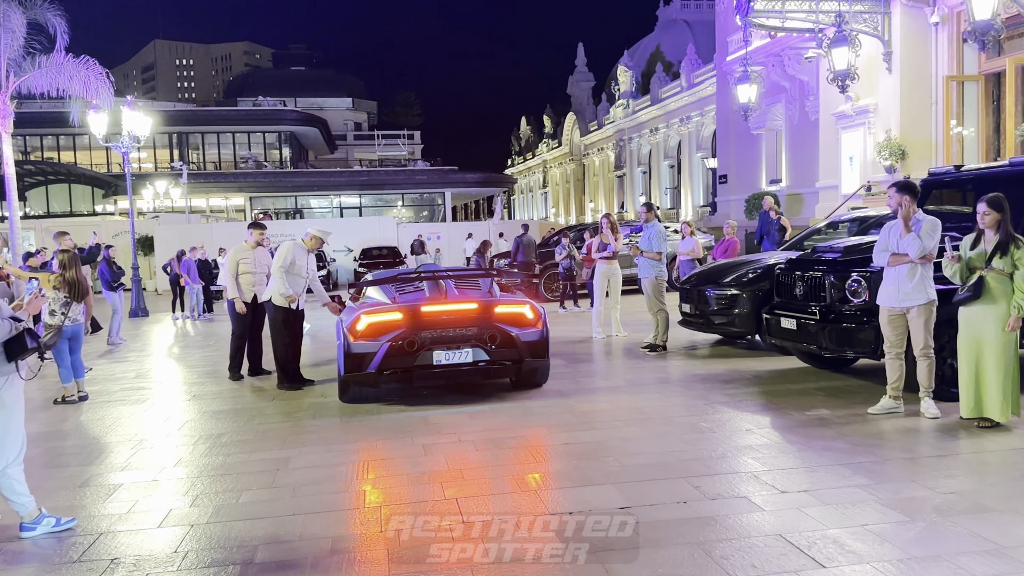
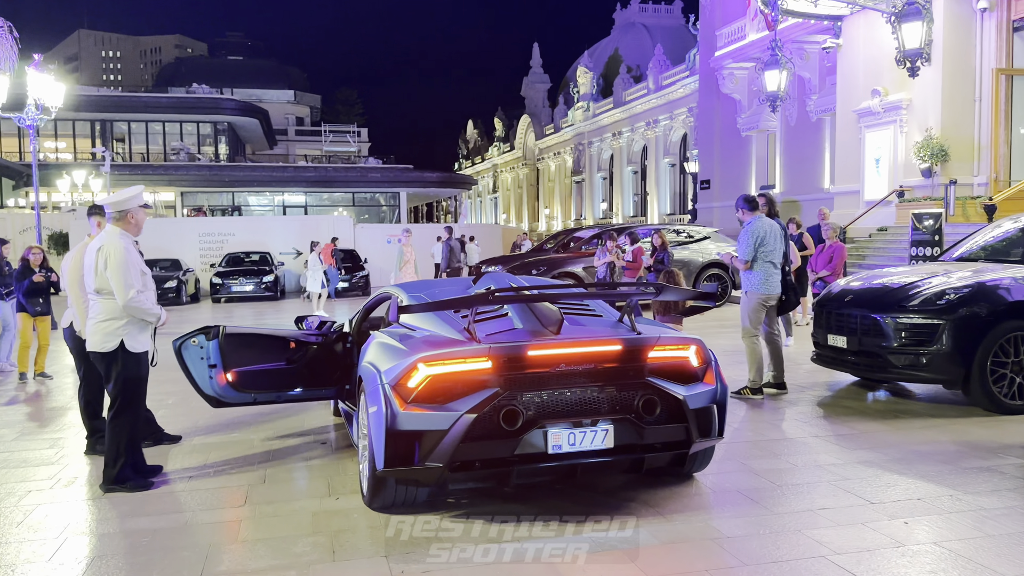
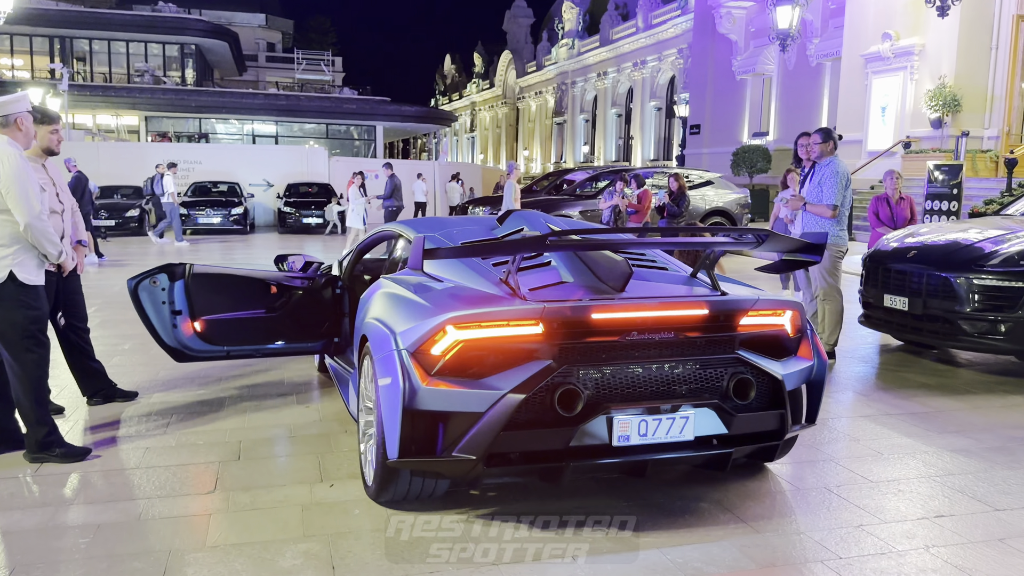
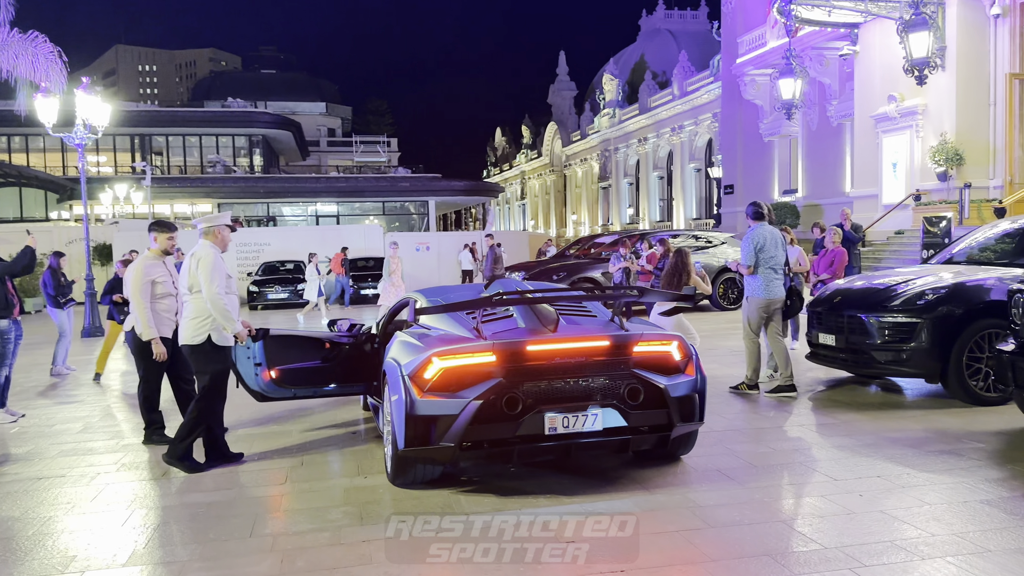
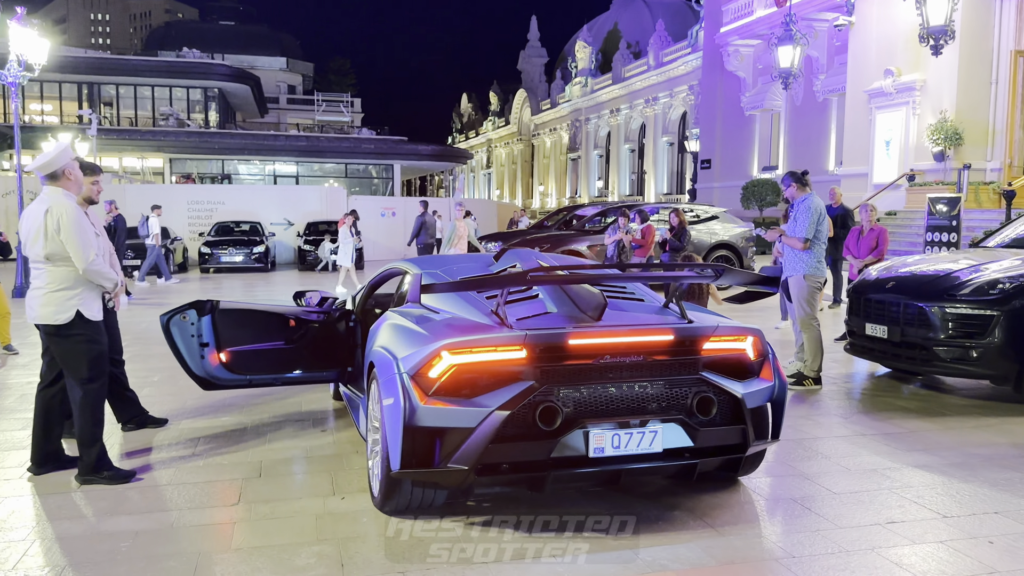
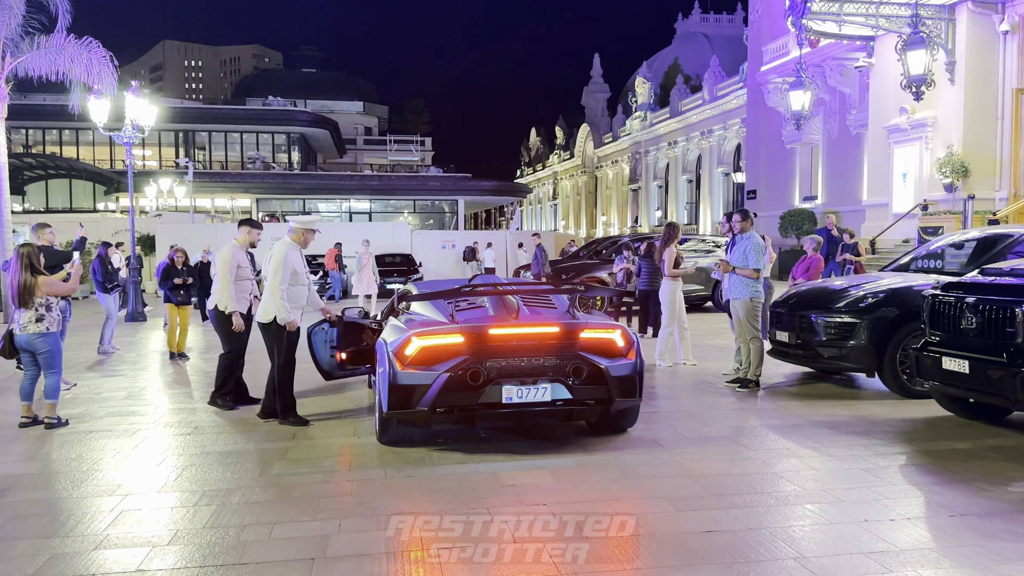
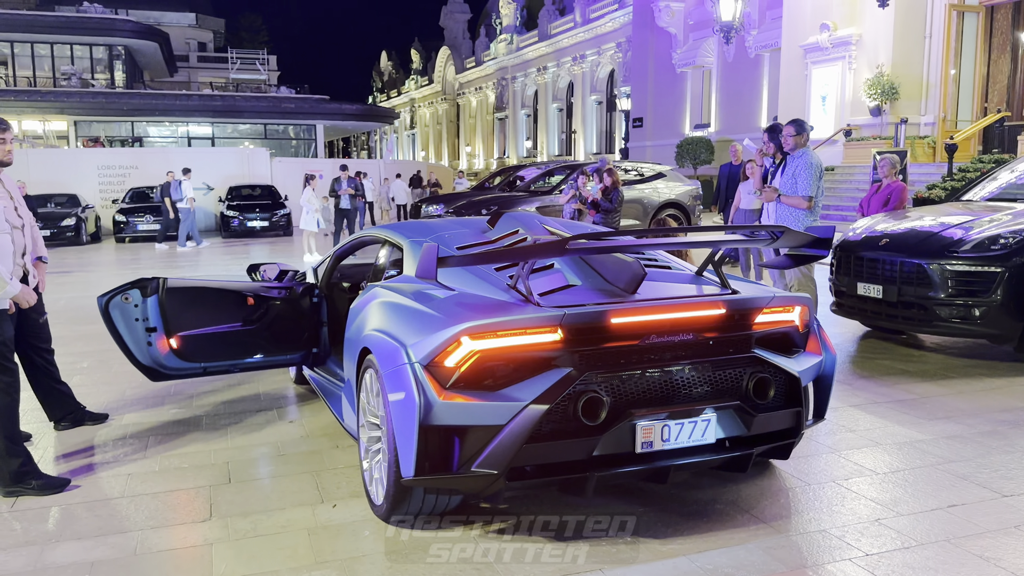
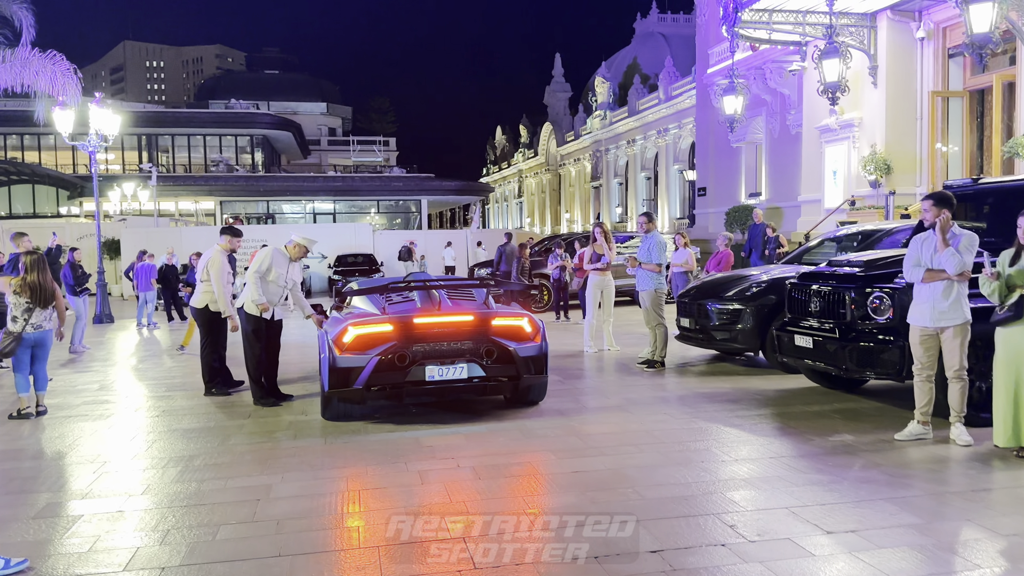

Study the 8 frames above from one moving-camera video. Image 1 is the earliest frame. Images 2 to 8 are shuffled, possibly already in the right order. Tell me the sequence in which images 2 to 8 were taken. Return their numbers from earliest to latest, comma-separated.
8, 6, 4, 2, 5, 3, 7
